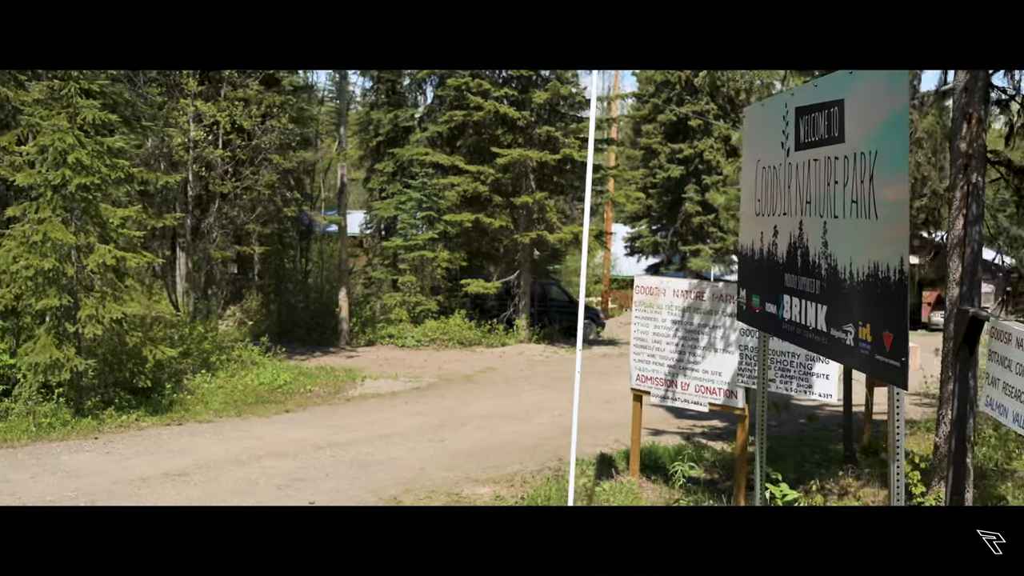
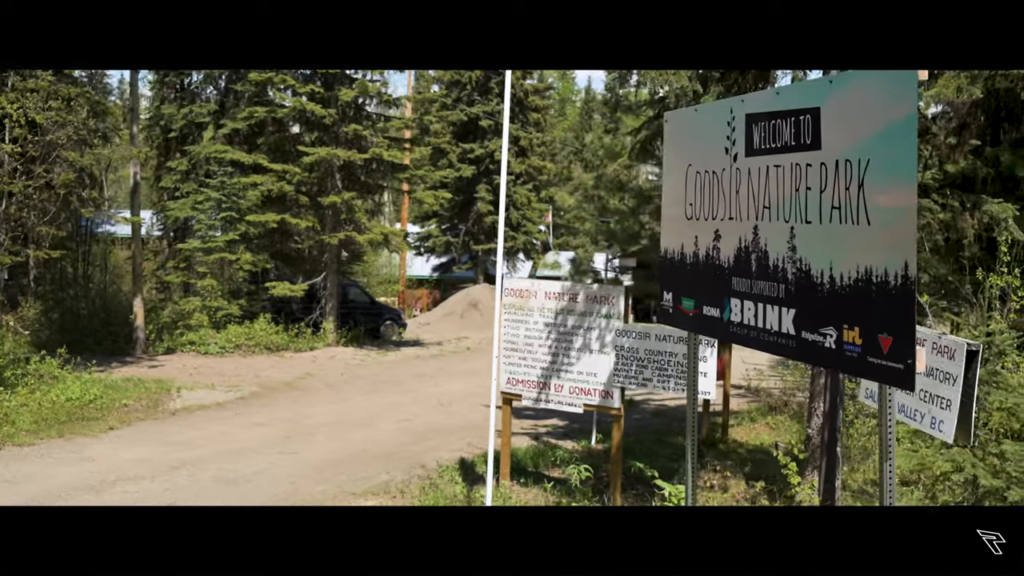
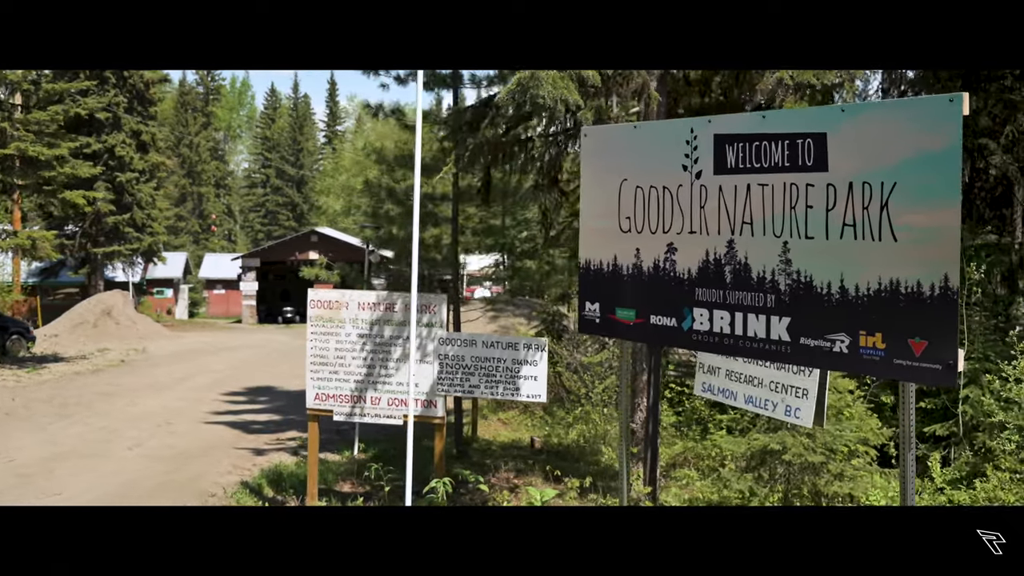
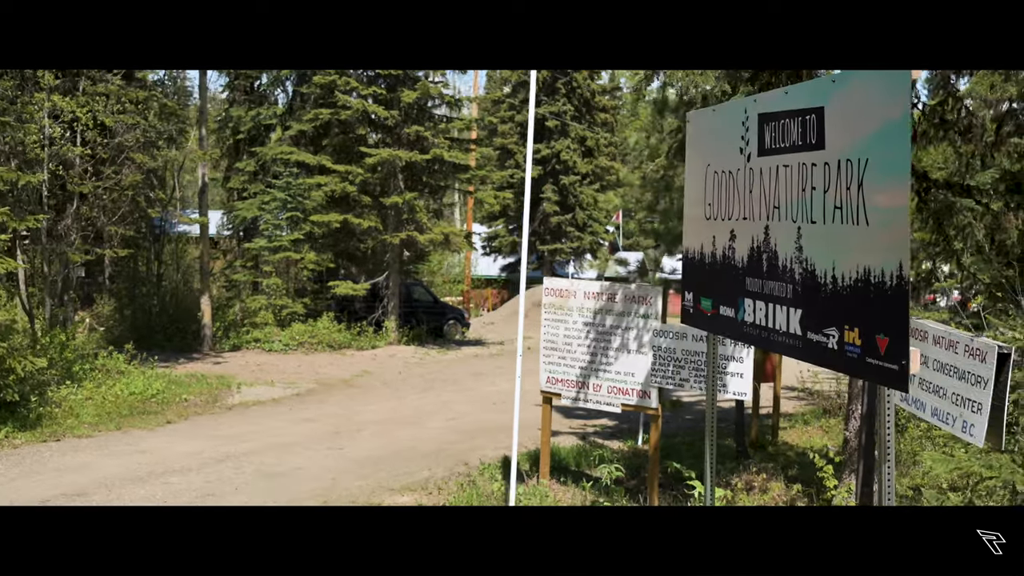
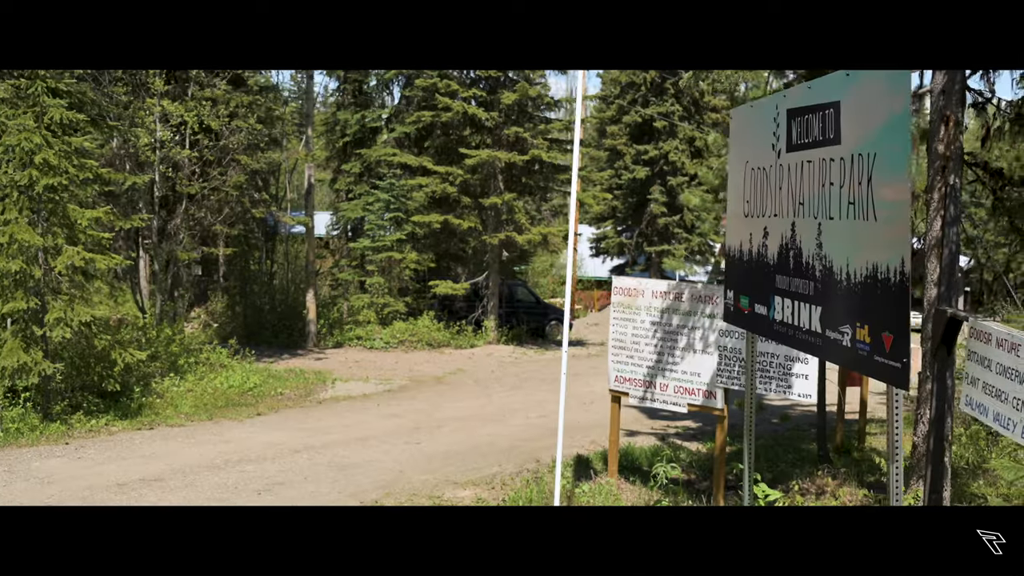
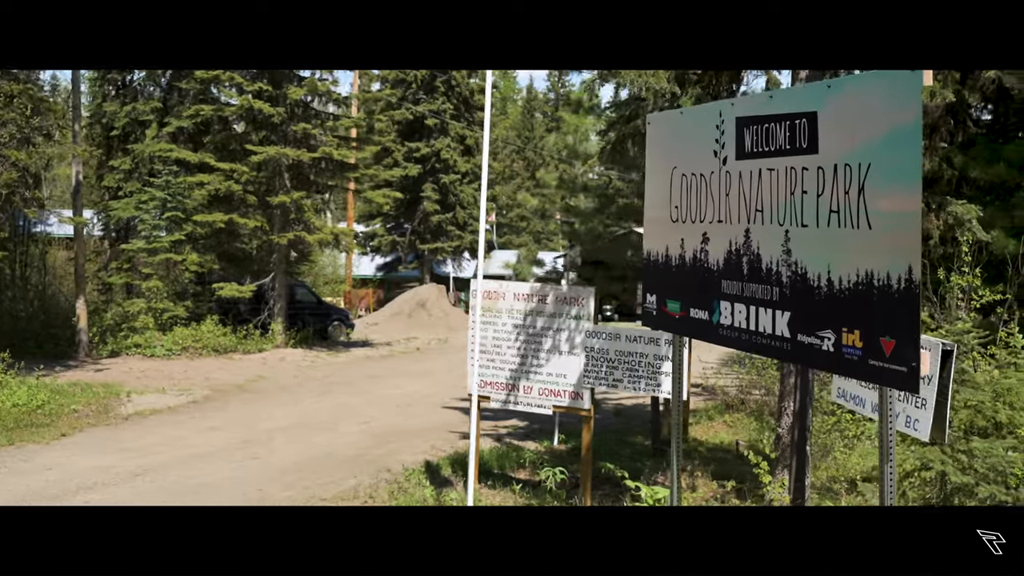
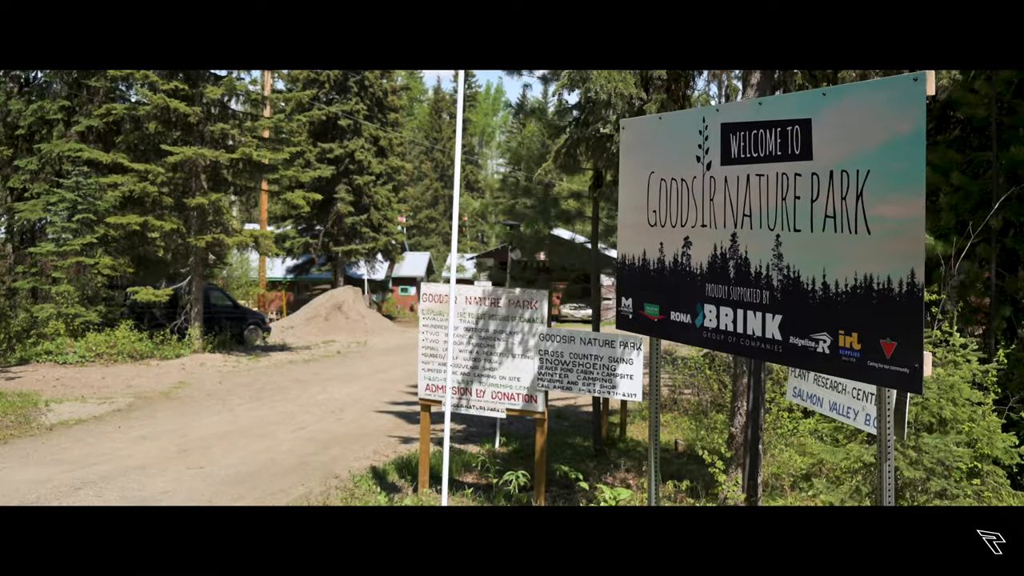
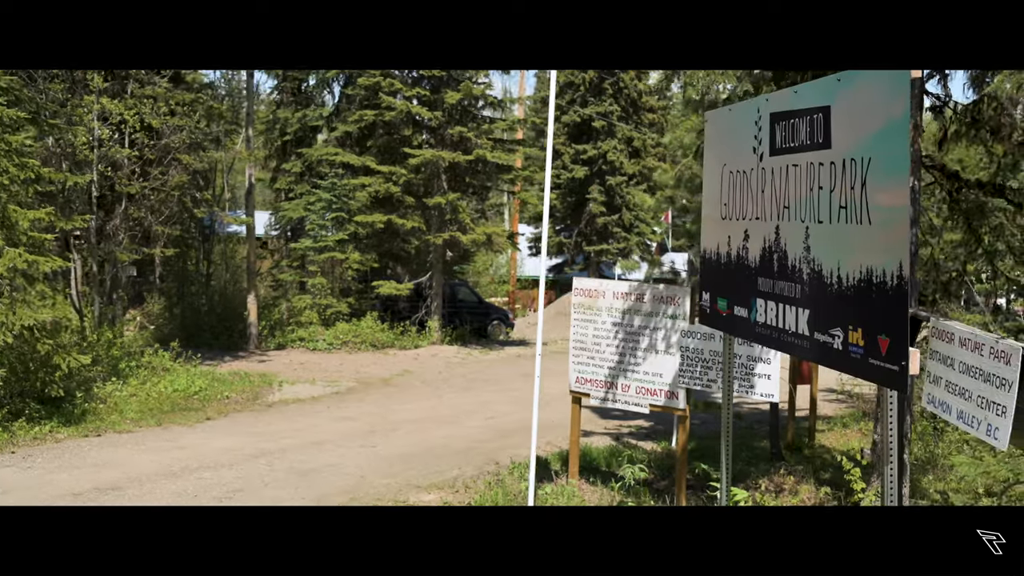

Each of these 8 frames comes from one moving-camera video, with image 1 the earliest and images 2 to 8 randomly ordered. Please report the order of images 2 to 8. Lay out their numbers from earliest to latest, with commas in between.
5, 8, 4, 2, 6, 7, 3
